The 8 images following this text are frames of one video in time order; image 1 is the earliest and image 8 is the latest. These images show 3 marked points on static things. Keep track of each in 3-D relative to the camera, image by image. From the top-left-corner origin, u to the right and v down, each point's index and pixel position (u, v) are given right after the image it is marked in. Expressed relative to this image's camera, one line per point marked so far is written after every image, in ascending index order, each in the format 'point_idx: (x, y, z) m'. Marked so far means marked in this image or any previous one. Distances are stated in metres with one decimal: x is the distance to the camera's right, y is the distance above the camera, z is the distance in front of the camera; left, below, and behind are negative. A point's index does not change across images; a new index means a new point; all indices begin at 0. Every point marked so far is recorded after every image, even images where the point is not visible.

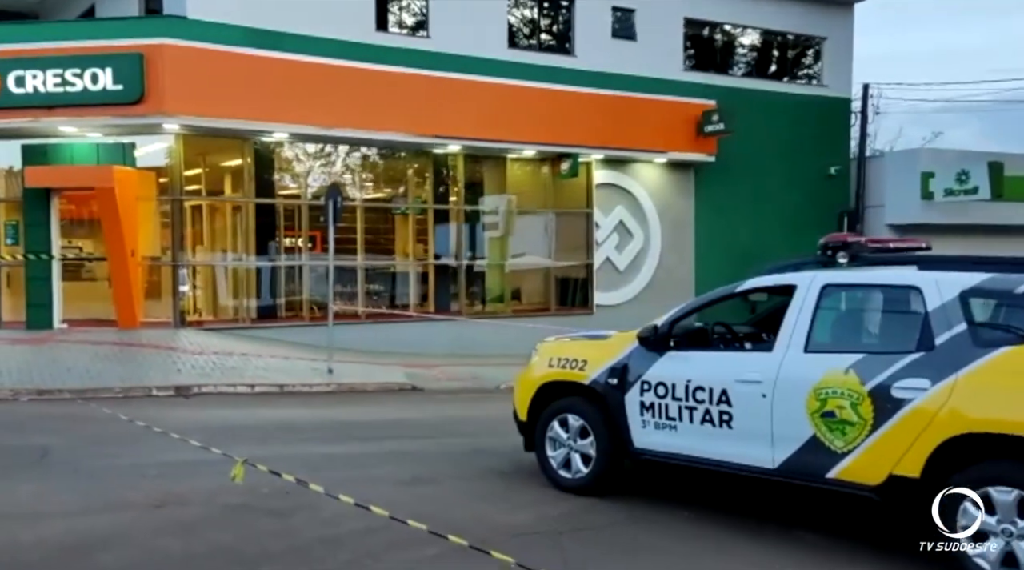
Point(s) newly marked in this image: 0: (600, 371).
0: (+0.7, -0.6, +7.5) m
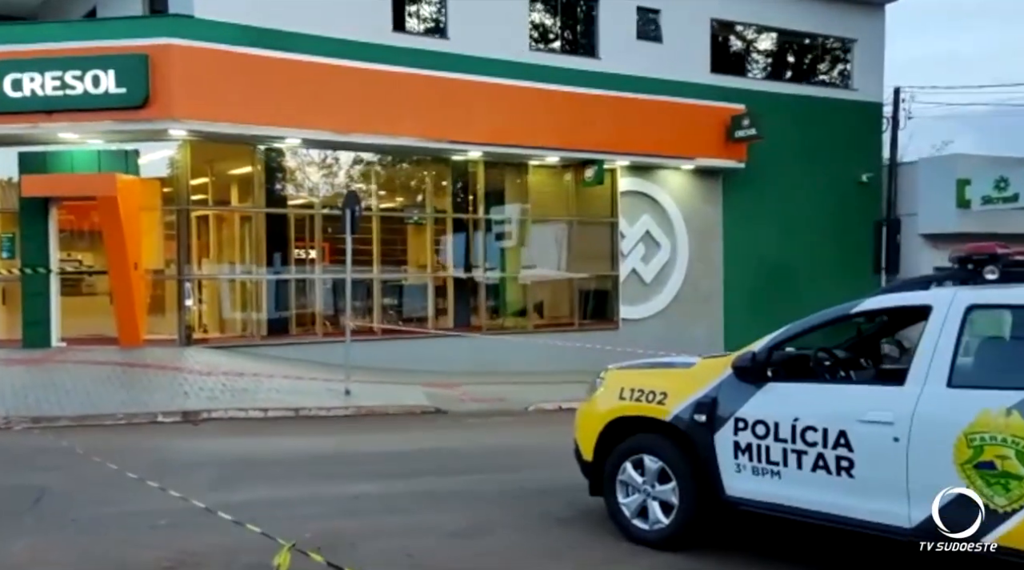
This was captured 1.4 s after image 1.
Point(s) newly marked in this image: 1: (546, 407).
0: (+1.1, -0.8, +6.5) m
1: (+0.5, -1.7, +14.6) m
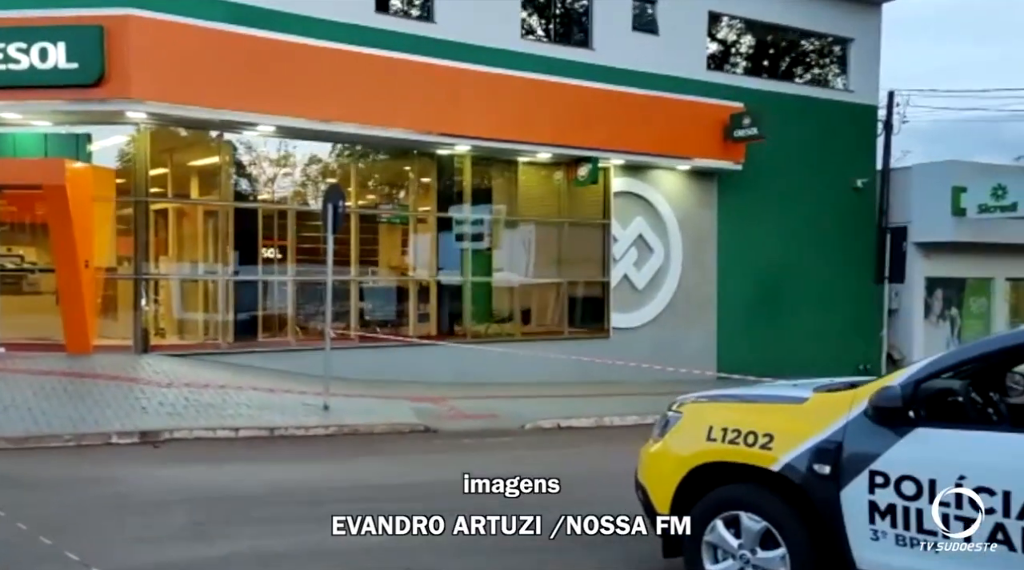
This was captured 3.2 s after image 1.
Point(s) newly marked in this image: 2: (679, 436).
0: (+1.4, -0.8, +5.2) m
1: (+0.4, -1.8, +13.3) m
2: (+1.0, -0.9, +5.8) m
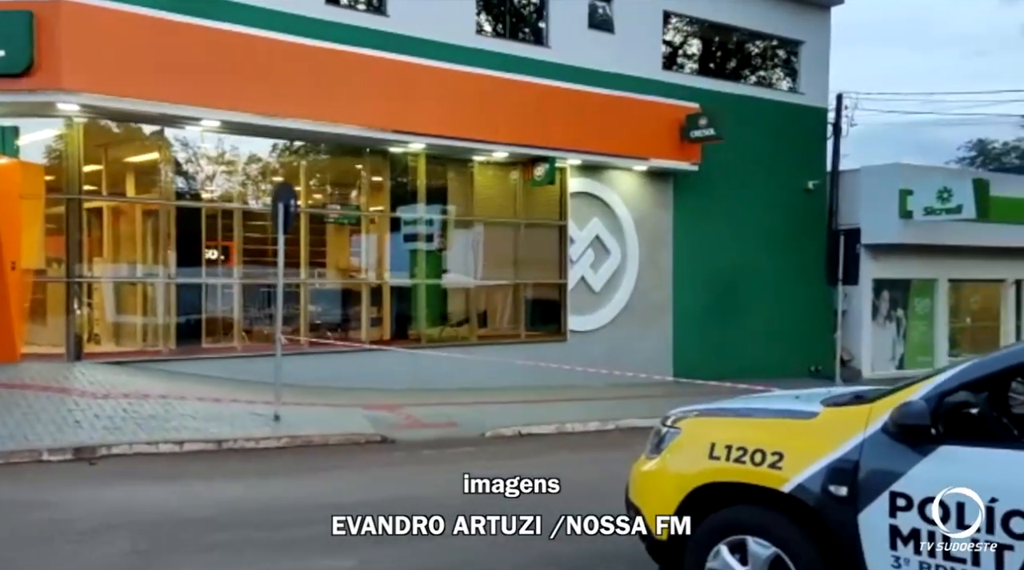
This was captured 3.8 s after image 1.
0: (+1.4, -0.9, +4.8) m
1: (-0.1, -1.9, +12.8) m
2: (+0.9, -0.9, +5.4) m
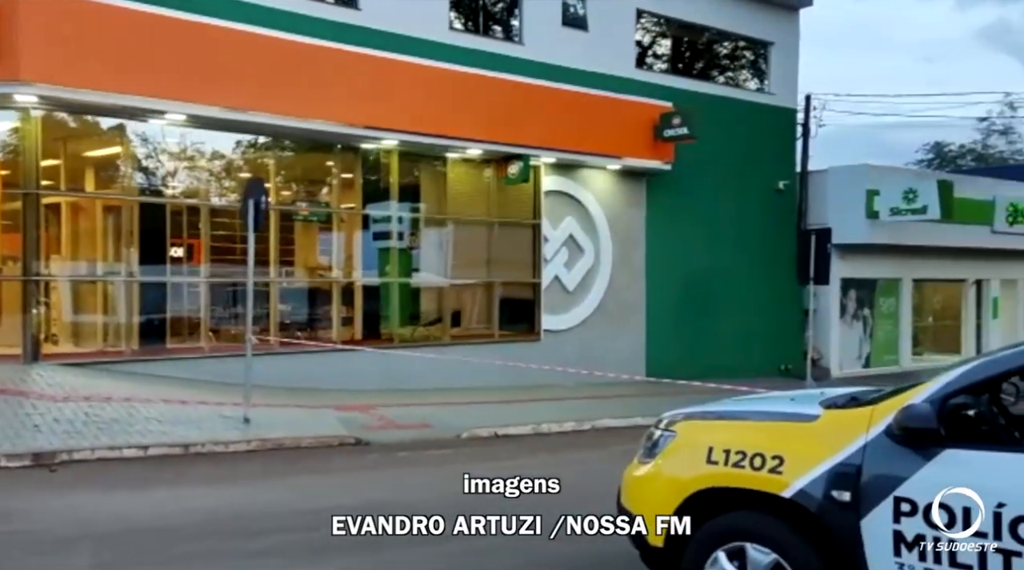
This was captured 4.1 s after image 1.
0: (+1.4, -0.9, +4.7) m
1: (-0.4, -1.8, +12.6) m
2: (+0.8, -0.9, +5.2) m
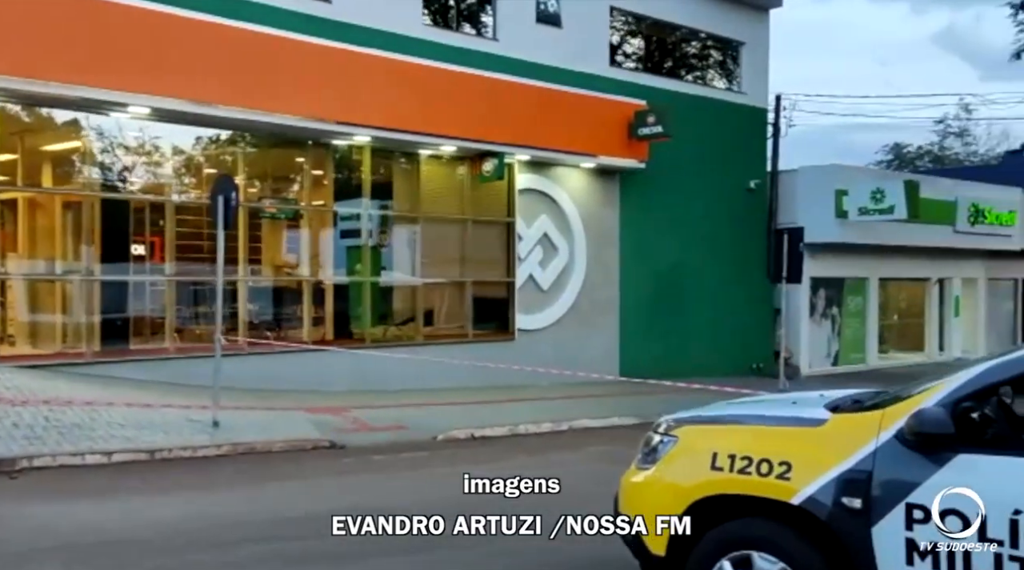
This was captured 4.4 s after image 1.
0: (+1.4, -0.9, +4.5) m
1: (-0.7, -1.8, +12.4) m
2: (+0.8, -0.9, +5.1) m
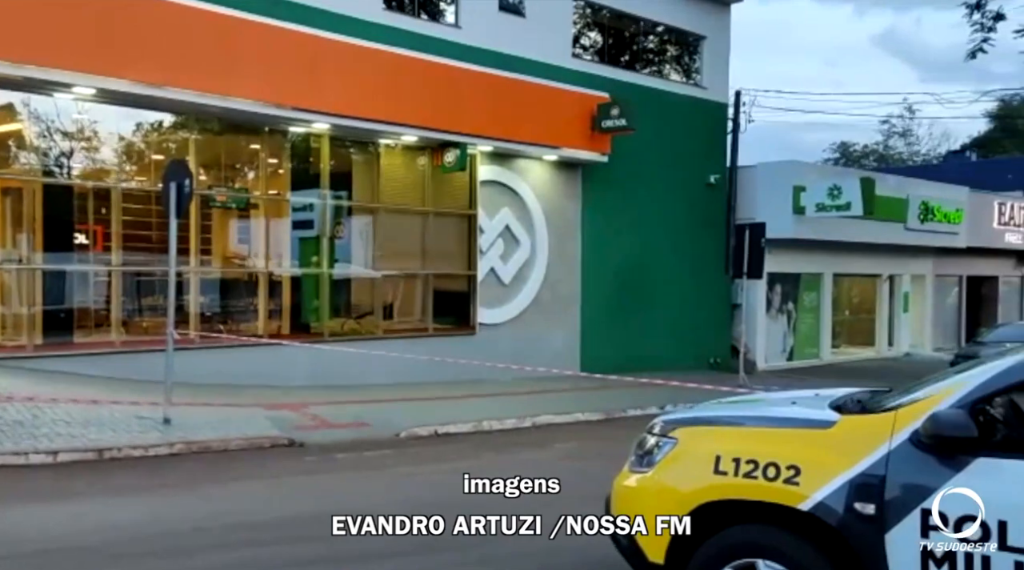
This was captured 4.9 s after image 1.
0: (+1.4, -0.9, +4.3) m
1: (-1.1, -1.8, +12.1) m
2: (+0.8, -0.9, +4.8) m
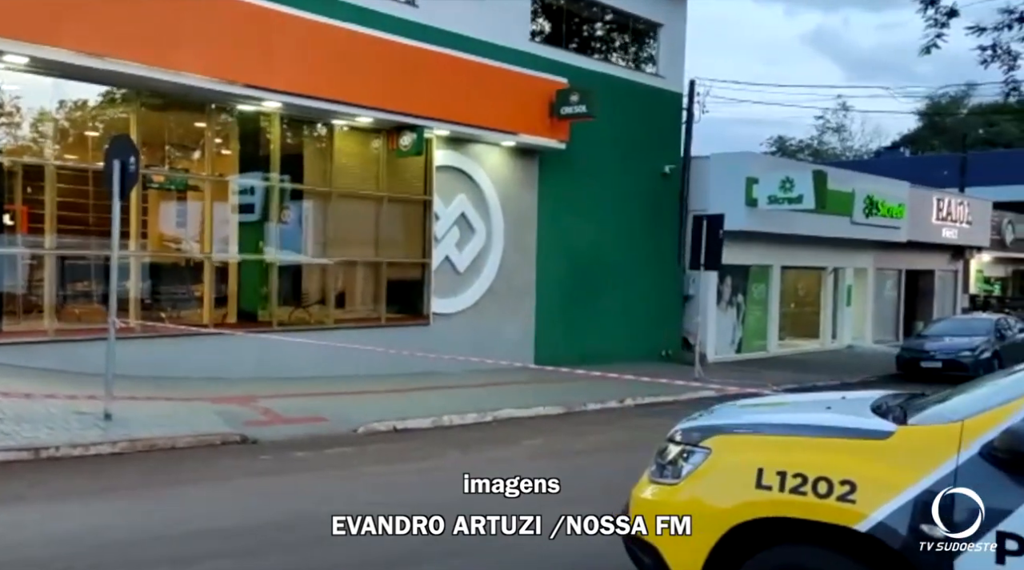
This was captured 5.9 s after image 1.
0: (+1.4, -0.8, +3.9) m
1: (-1.5, -1.6, +11.5) m
2: (+0.8, -0.8, +4.3) m
